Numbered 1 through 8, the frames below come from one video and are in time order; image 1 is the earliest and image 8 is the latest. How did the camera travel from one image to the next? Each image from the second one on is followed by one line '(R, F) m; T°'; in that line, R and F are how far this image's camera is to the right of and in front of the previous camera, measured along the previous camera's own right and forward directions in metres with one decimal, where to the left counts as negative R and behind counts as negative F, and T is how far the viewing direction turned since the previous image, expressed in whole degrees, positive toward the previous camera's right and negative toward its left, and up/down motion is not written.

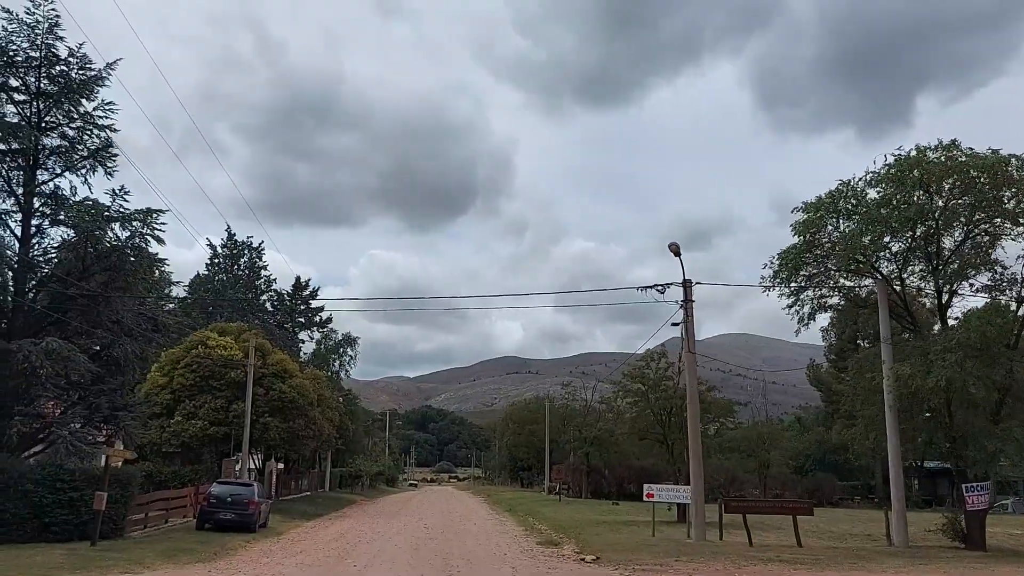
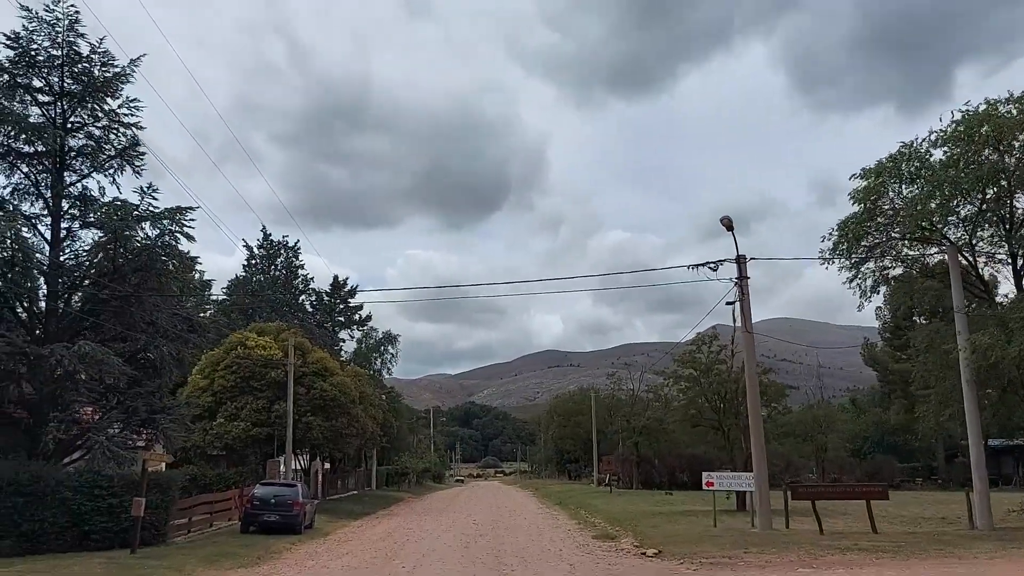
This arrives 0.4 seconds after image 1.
(-0.2, +1.1) m; -2°
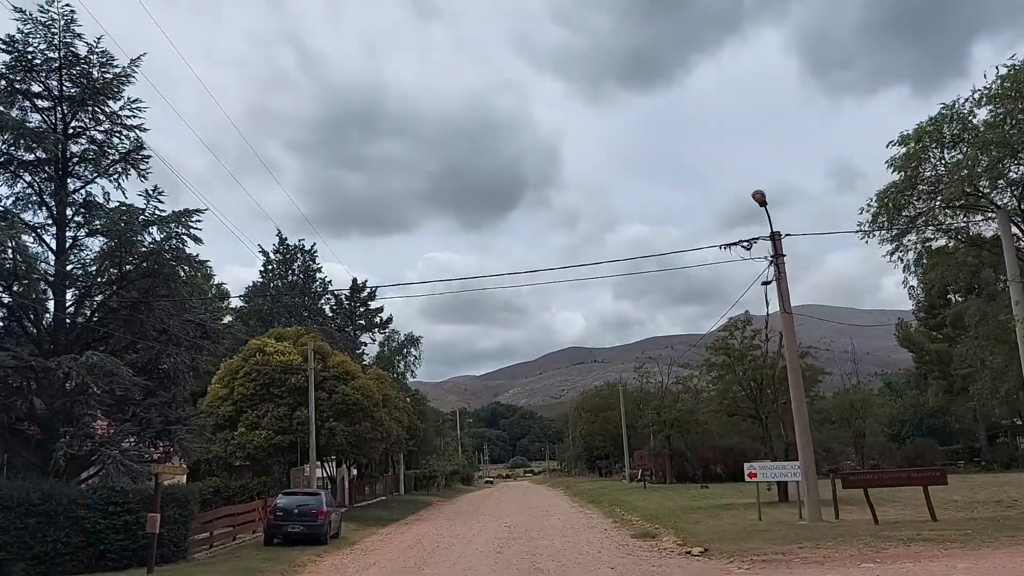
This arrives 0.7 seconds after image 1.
(-0.1, +1.1) m; -1°
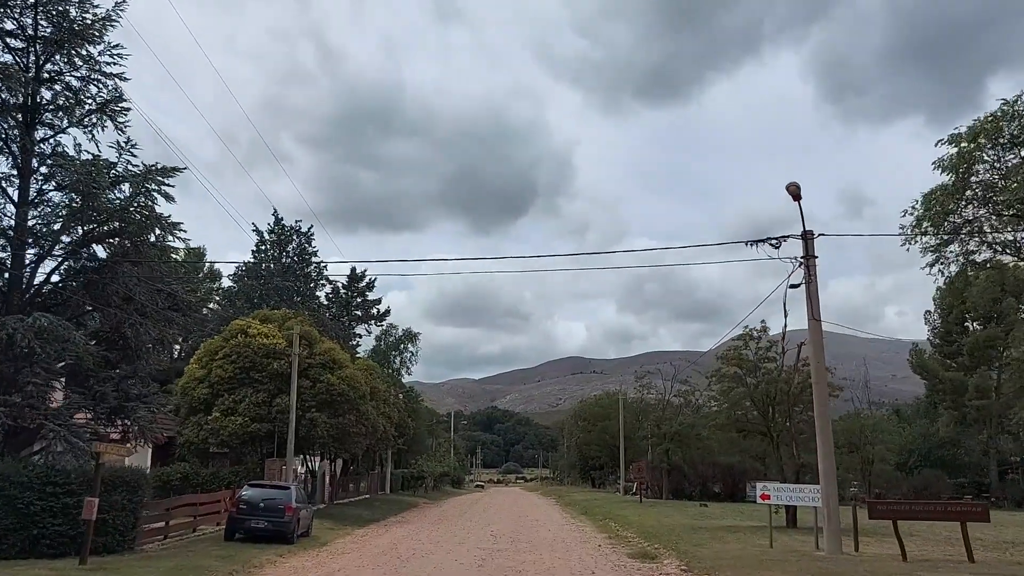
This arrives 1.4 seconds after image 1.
(+0.1, +2.1) m; 0°
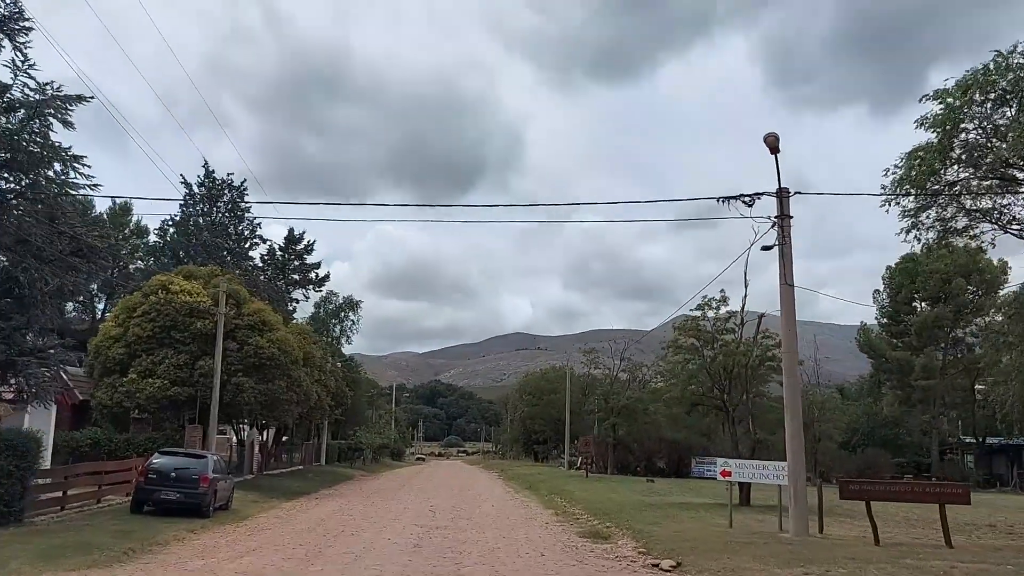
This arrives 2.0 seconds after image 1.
(0.0, +2.0) m; +4°
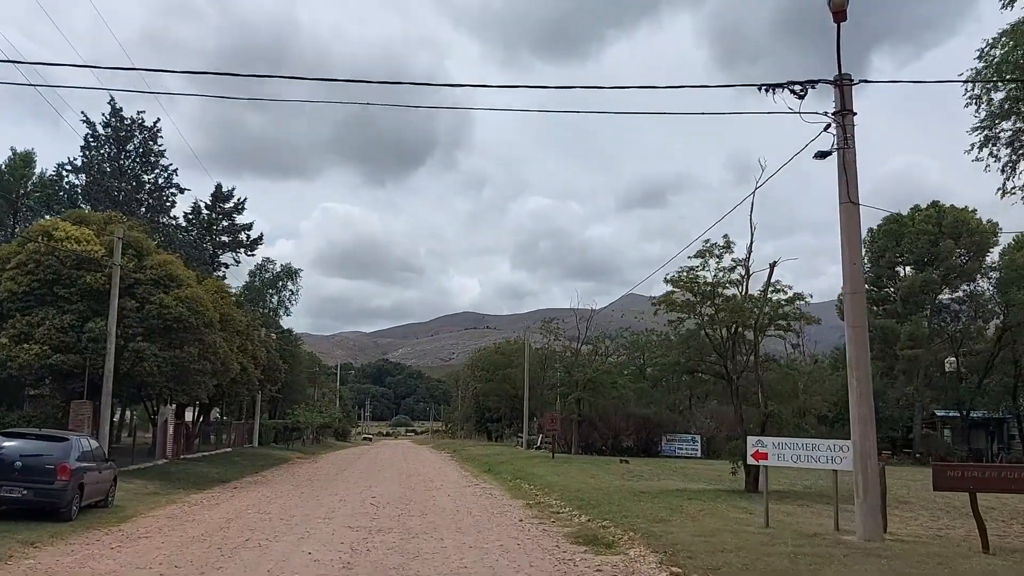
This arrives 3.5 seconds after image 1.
(-0.3, +5.0) m; +3°
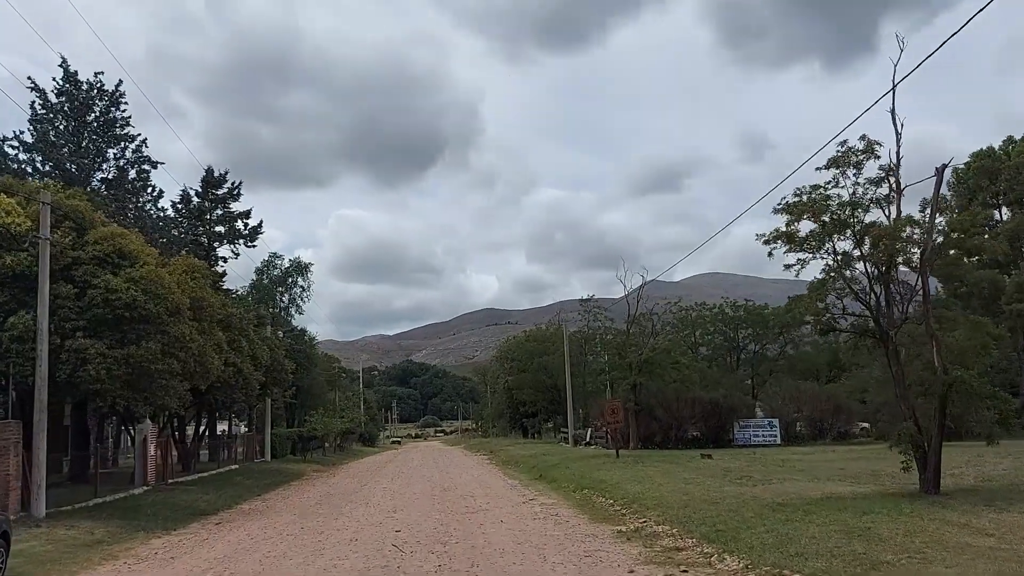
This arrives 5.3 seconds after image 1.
(-0.8, +6.4) m; -1°
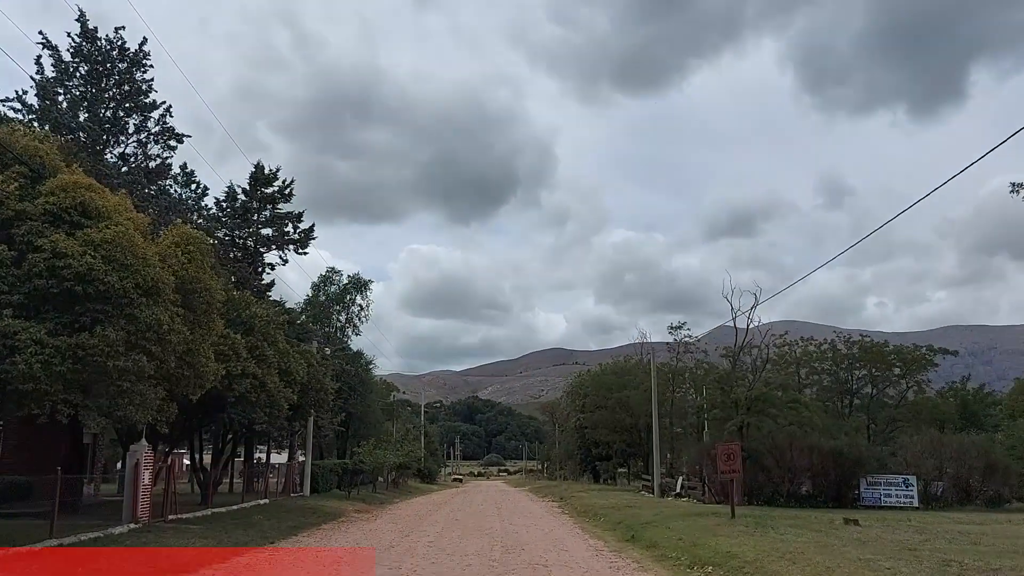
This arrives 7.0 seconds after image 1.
(-0.5, +6.1) m; -5°
